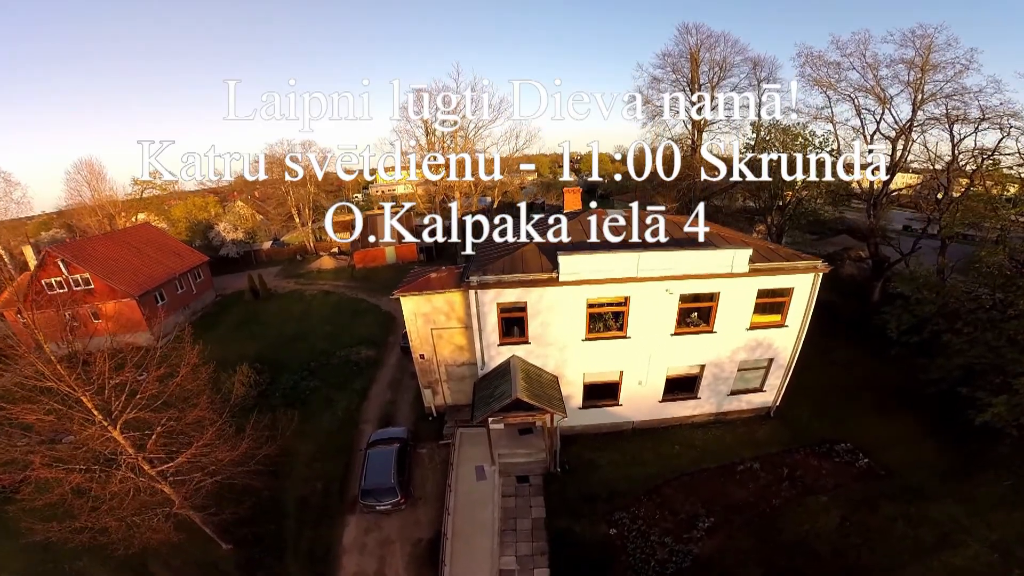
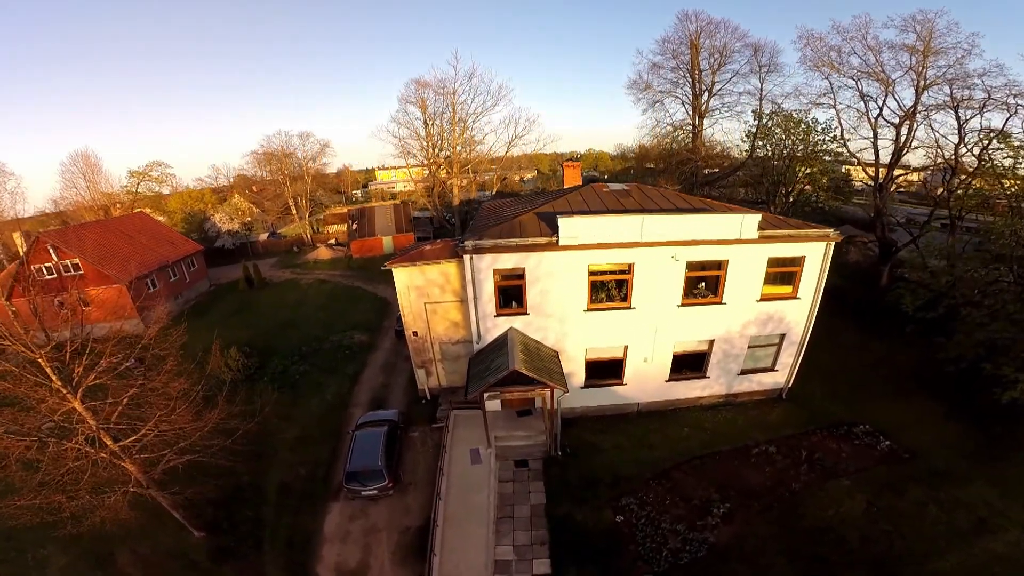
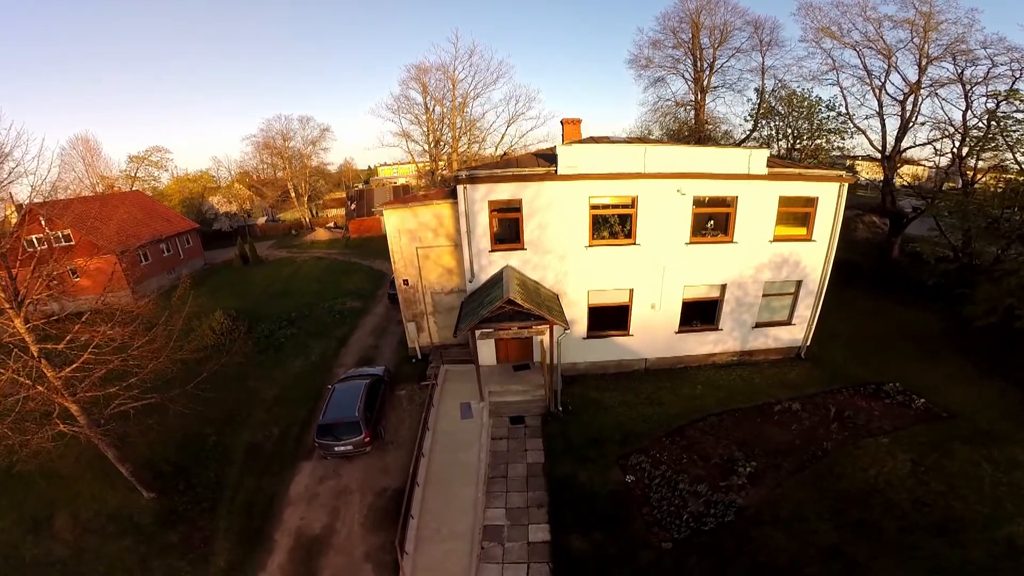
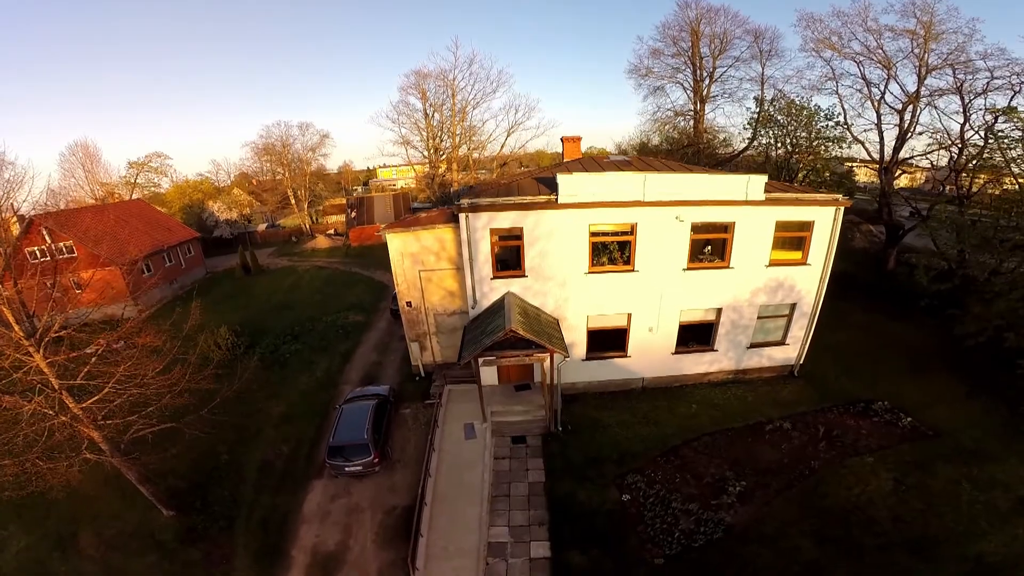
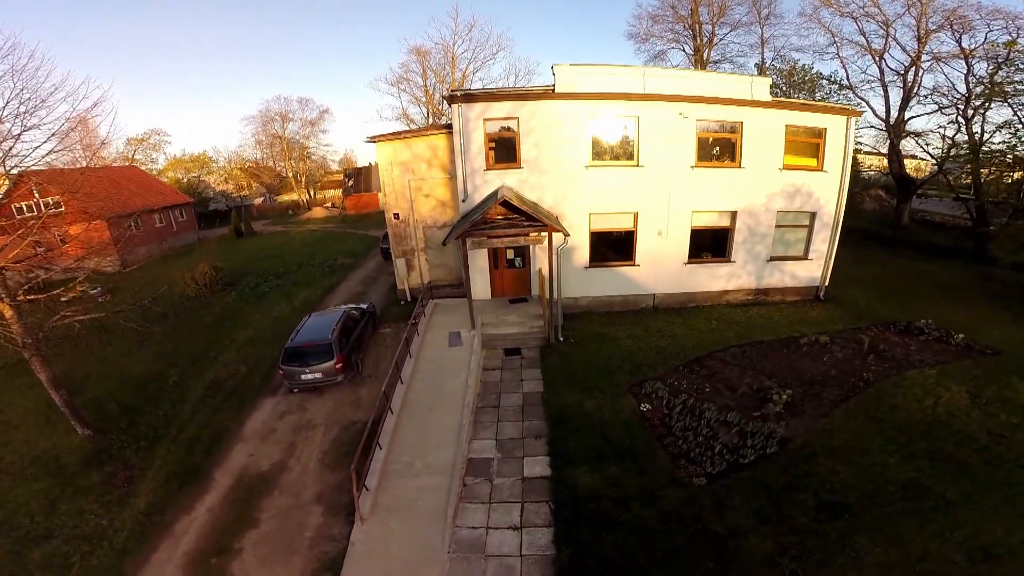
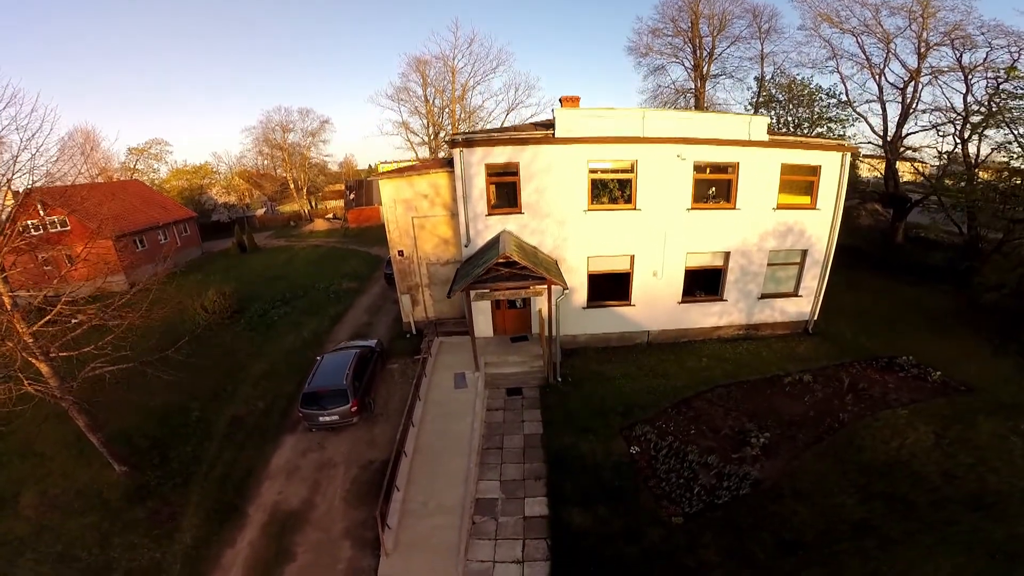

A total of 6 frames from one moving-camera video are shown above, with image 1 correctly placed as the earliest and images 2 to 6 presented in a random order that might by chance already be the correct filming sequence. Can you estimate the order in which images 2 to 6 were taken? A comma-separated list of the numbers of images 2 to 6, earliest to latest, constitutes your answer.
2, 4, 3, 6, 5
